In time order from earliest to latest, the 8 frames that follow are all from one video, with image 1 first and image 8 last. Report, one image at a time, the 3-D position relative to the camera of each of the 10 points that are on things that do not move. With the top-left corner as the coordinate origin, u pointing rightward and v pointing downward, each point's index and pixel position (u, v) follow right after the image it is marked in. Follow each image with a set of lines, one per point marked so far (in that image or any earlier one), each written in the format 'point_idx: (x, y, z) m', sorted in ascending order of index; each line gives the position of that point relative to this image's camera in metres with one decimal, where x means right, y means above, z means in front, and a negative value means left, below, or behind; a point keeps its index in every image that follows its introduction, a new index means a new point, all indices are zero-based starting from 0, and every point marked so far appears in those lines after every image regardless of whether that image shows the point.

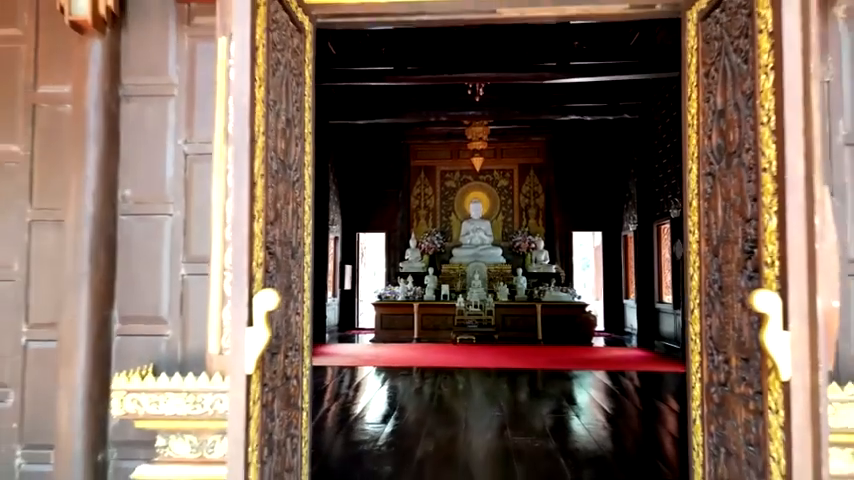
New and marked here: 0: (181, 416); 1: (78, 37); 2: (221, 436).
0: (-0.7, -0.5, +1.8) m
1: (-1.1, +0.6, +2.0) m
2: (-0.6, -0.6, +1.8) m
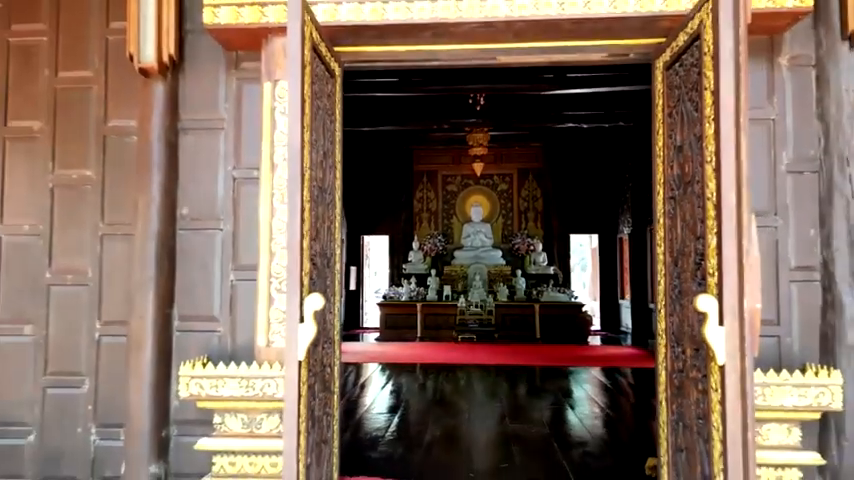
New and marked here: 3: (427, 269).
0: (-0.7, -0.5, +2.2) m
1: (-1.1, +0.6, +2.3) m
2: (-0.6, -0.6, +2.2) m
3: (0.0, -0.4, +8.9) m
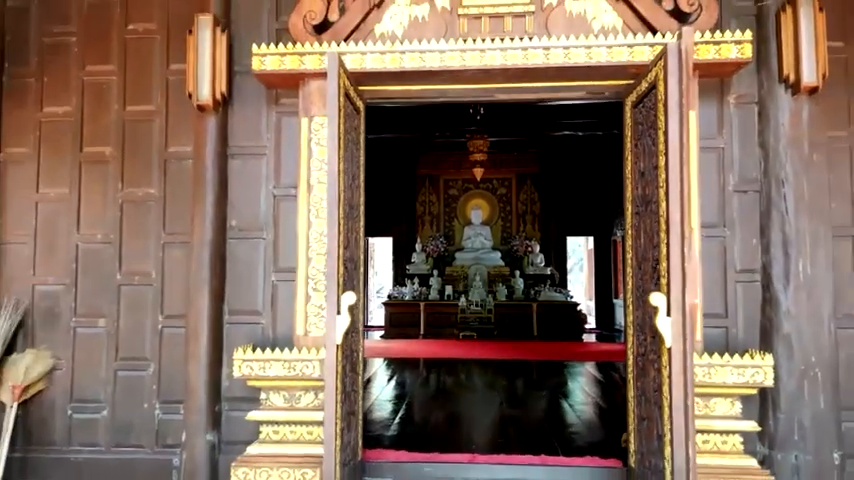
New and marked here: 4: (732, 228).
0: (-0.6, -0.6, +2.6) m
1: (-1.0, +0.6, +2.8) m
2: (-0.5, -0.6, +2.7) m
3: (0.0, -0.4, +9.4) m
4: (+1.3, +0.1, +2.7) m
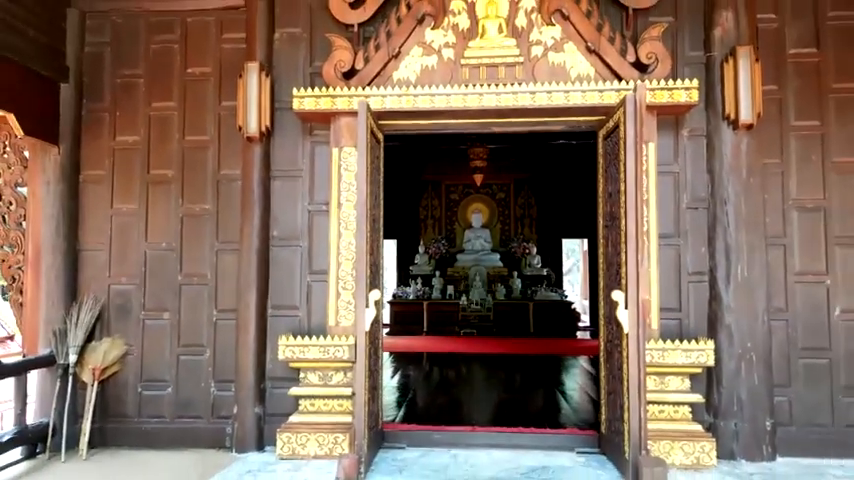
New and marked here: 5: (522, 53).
0: (-0.6, -0.6, +3.2) m
1: (-1.0, +0.5, +3.4) m
2: (-0.5, -0.7, +3.3) m
3: (+0.1, -0.5, +10.0) m
4: (+1.4, 0.0, +3.3) m
5: (+0.5, +1.0, +3.2) m
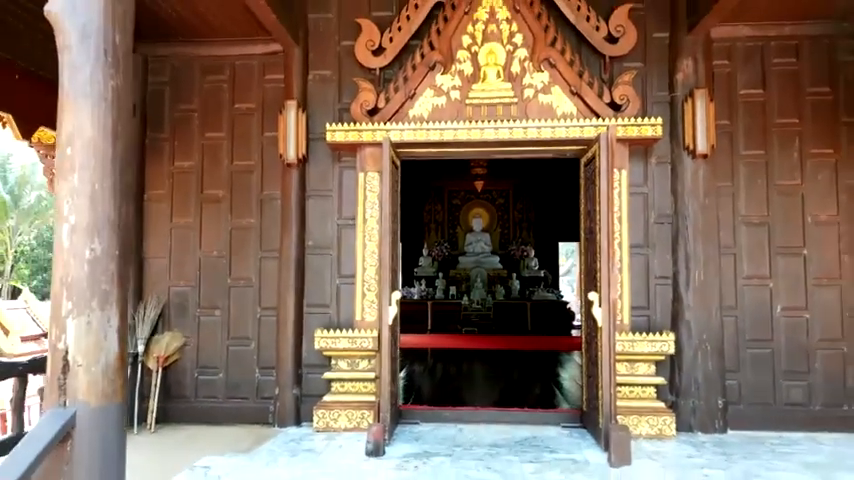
0: (-0.5, -0.7, +3.9) m
1: (-0.9, +0.5, +4.1) m
2: (-0.4, -0.7, +3.9) m
3: (+0.1, -0.5, +10.7) m
4: (+1.4, 0.0, +4.0) m
5: (+0.6, +0.9, +3.9) m
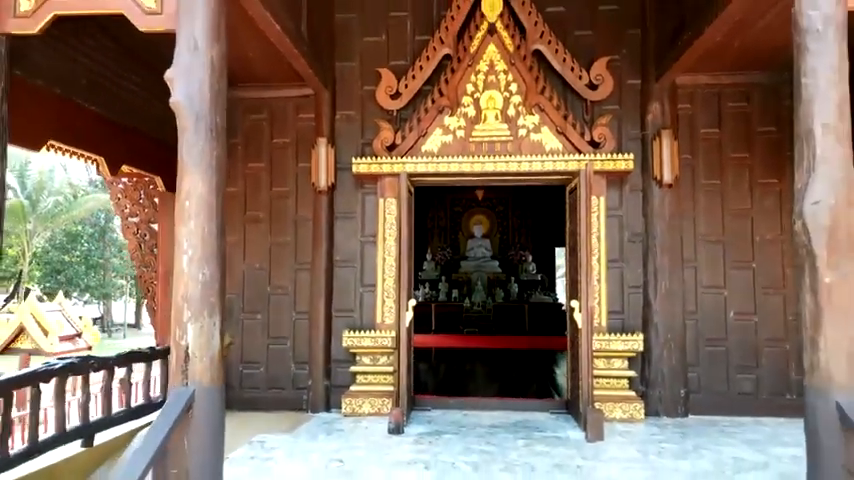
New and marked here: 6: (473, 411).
0: (-0.4, -0.8, +4.6) m
1: (-0.8, +0.4, +4.8) m
2: (-0.3, -0.9, +4.7) m
3: (+0.2, -0.6, +11.4) m
4: (+1.5, -0.2, +4.7) m
5: (+0.6, +0.8, +4.6) m
6: (+0.4, -1.3, +4.8) m
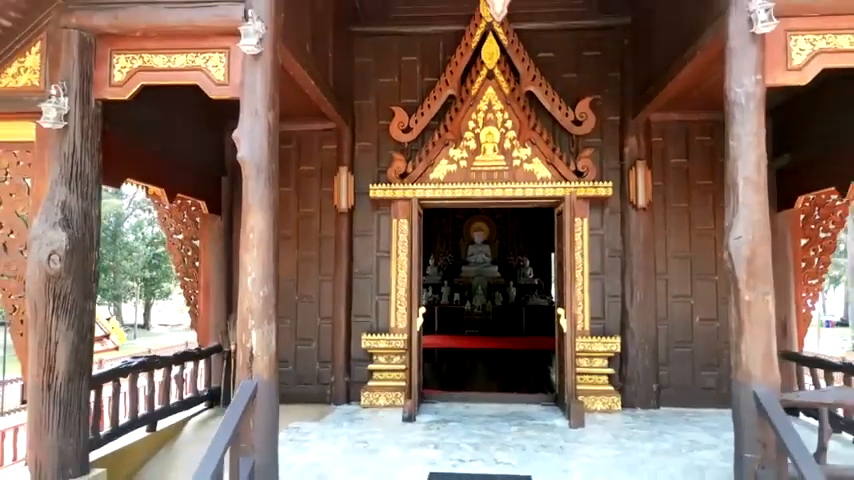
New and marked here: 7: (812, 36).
0: (-0.4, -0.9, +5.4) m
1: (-0.8, +0.2, +5.6) m
2: (-0.3, -1.0, +5.4) m
3: (+0.3, -0.8, +12.2) m
4: (+1.6, -0.3, +5.5) m
5: (+0.7, +0.7, +5.4) m
6: (+0.4, -1.4, +5.5) m
7: (+2.0, +1.1, +3.3) m
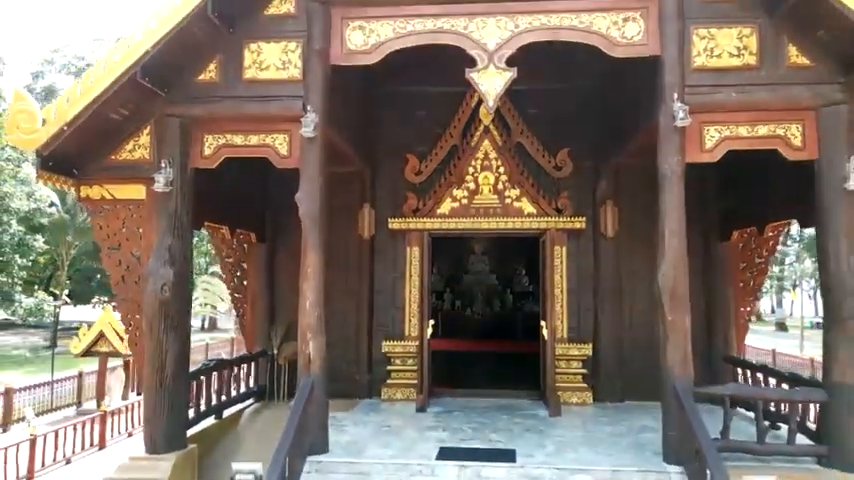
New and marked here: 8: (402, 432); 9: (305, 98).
0: (-0.3, -1.2, +6.6) m
1: (-0.7, 0.0, +6.8) m
2: (-0.2, -1.3, +6.6) m
3: (+0.3, -1.0, +13.4) m
4: (+1.7, -0.6, +6.7) m
5: (+0.8, +0.4, +6.6) m
6: (+0.5, -1.7, +6.7) m
7: (+2.1, +0.8, +4.5) m
8: (-0.2, -1.6, +5.3) m
9: (-0.9, +1.0, +4.6) m
